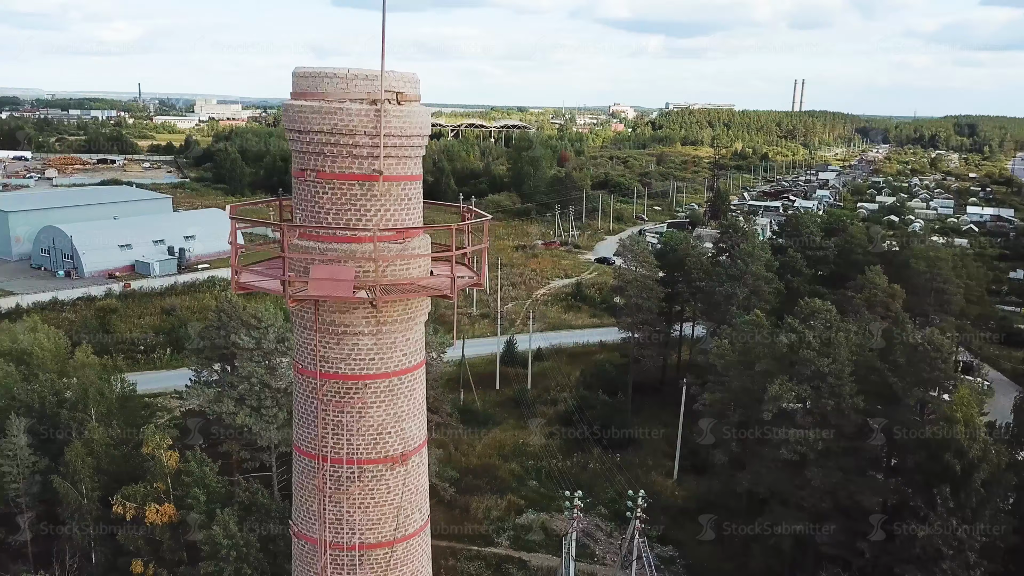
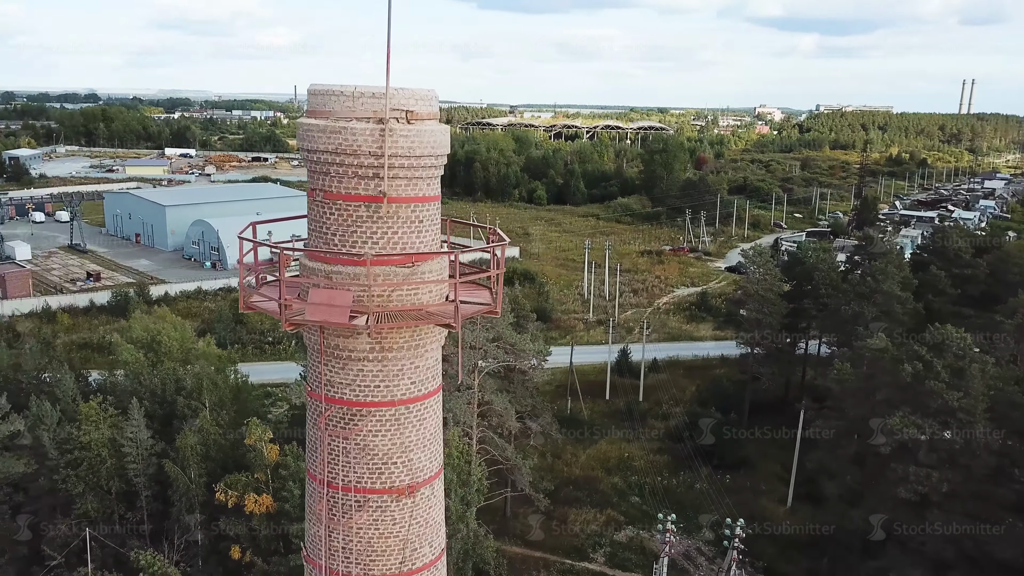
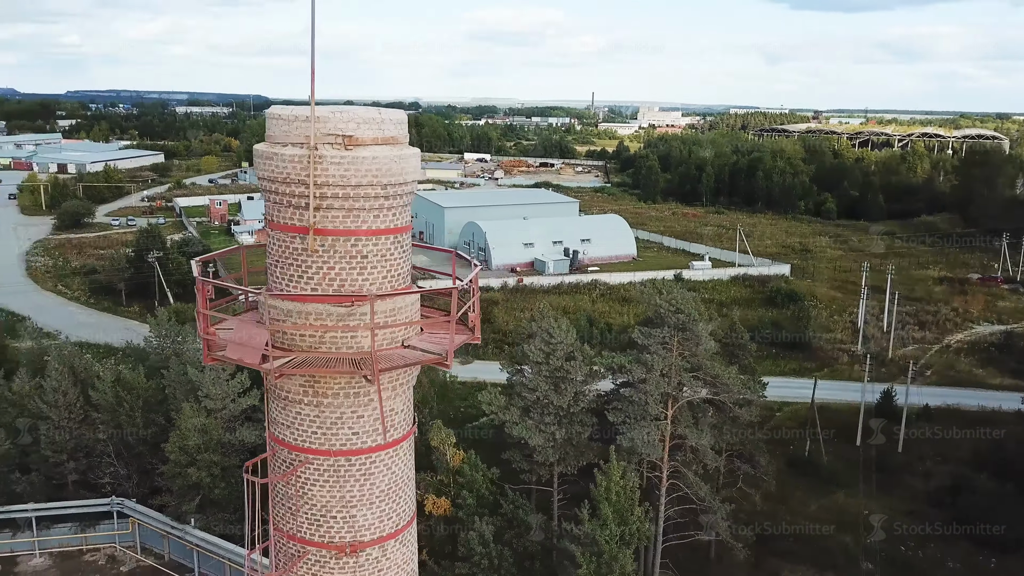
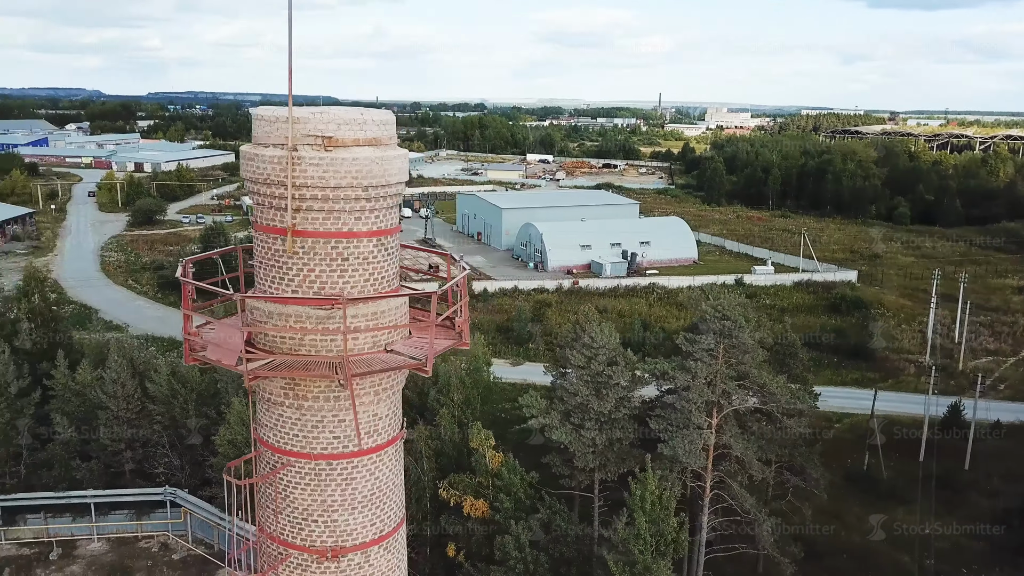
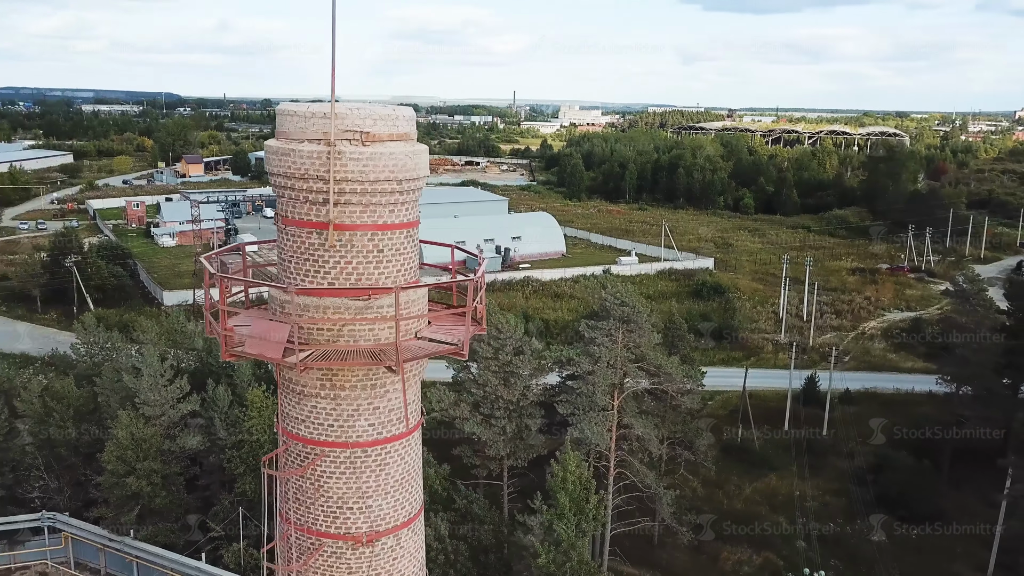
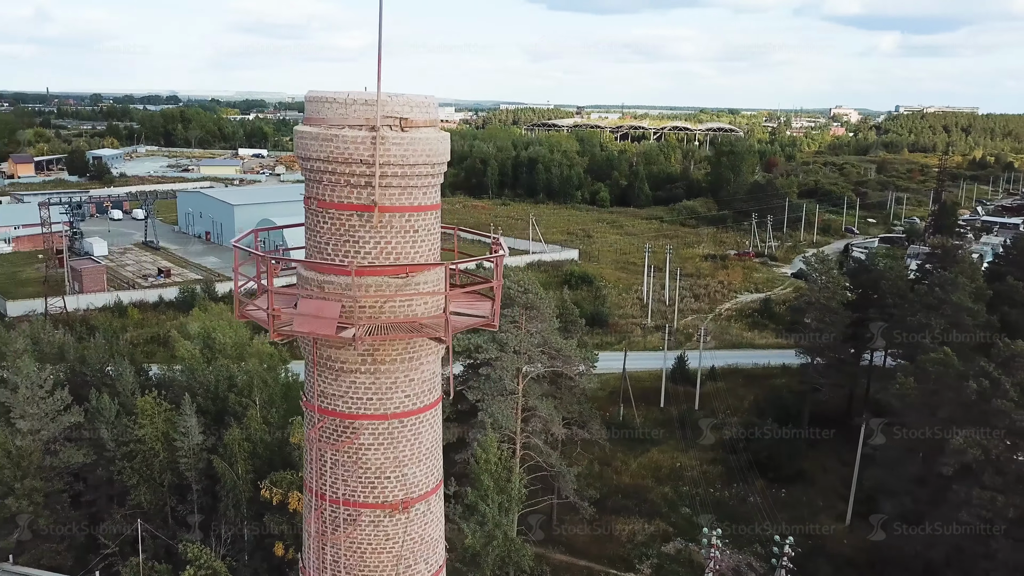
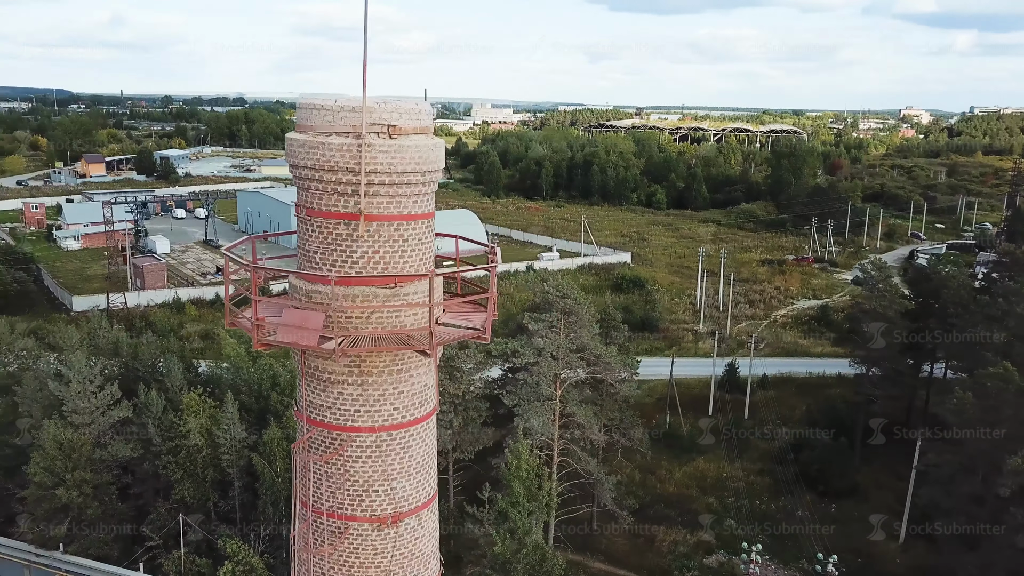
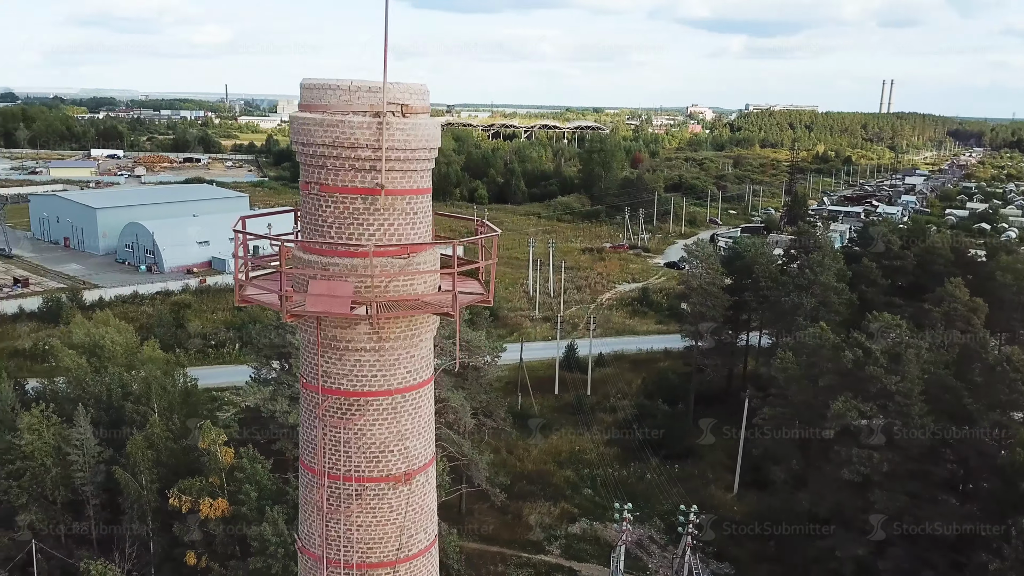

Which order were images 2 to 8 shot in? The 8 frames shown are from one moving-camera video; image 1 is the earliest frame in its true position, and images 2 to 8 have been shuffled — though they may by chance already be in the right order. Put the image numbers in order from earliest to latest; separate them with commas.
8, 2, 6, 7, 5, 3, 4
